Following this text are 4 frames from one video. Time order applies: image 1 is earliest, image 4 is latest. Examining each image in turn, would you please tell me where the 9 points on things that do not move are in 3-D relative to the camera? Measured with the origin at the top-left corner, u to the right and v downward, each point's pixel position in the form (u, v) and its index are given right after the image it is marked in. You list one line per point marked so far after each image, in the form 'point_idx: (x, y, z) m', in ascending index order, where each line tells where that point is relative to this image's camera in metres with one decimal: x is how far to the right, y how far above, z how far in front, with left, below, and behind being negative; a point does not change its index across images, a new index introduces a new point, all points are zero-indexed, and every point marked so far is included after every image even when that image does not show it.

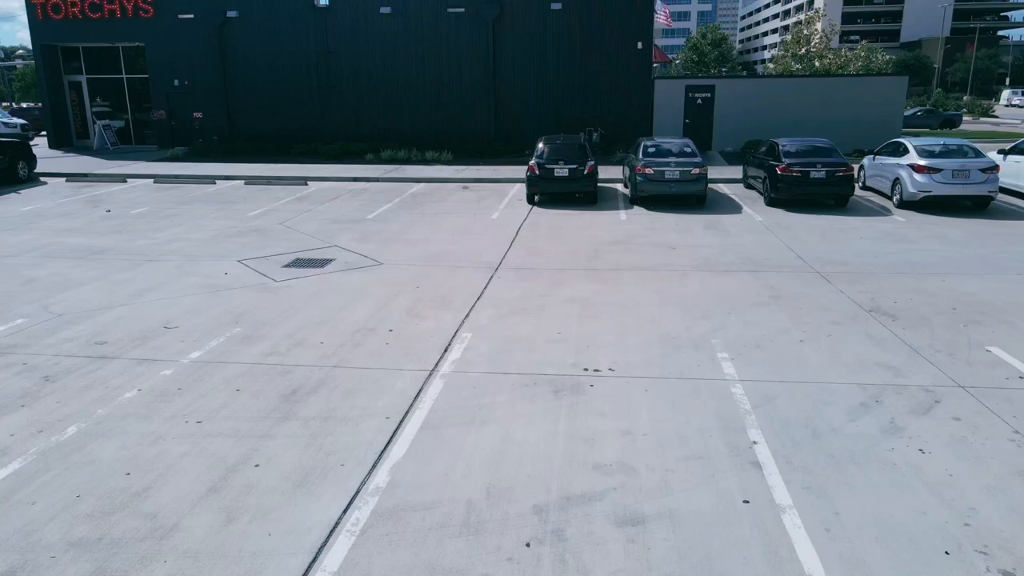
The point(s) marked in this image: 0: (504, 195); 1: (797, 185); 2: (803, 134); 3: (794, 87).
0: (-0.2, +2.2, +14.8) m
1: (+5.7, +2.1, +12.3) m
2: (+9.4, +5.0, +20.0) m
3: (+9.1, +6.5, +19.8) m
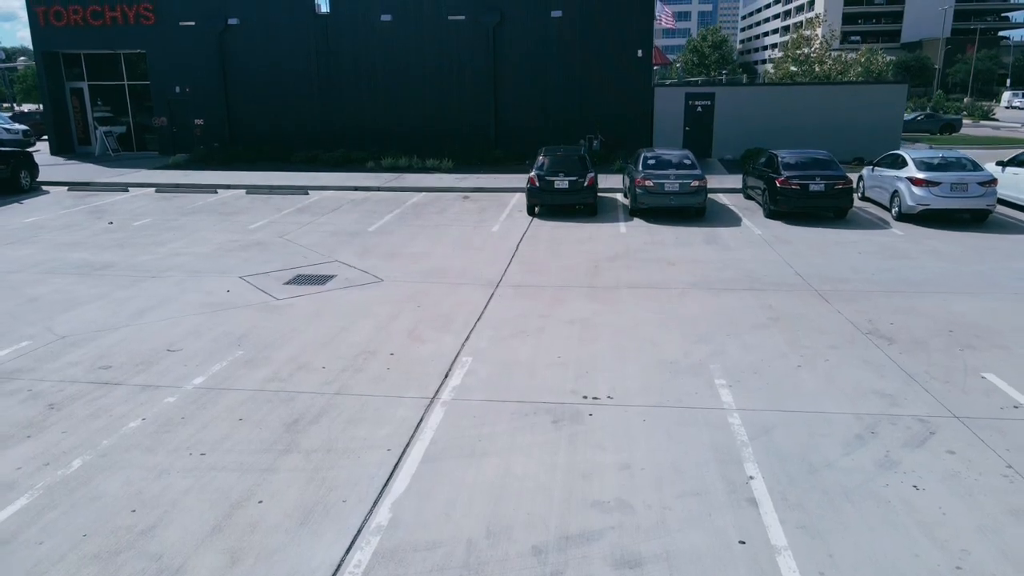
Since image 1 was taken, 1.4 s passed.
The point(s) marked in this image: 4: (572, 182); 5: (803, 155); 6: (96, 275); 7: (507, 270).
0: (-0.2, +2.0, +14.9) m
1: (+5.7, +1.8, +12.4) m
2: (+9.4, +4.7, +20.0) m
3: (+9.1, +6.2, +19.8) m
4: (+1.3, +2.3, +13.2) m
5: (+6.2, +2.8, +13.1) m
6: (-6.7, +0.2, +9.8) m
7: (-0.1, +0.3, +9.9) m
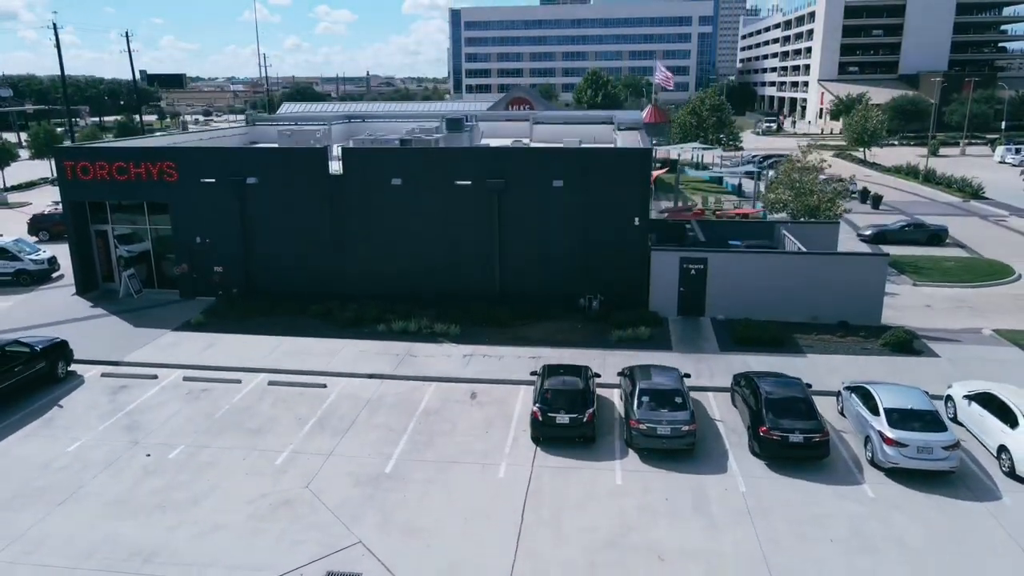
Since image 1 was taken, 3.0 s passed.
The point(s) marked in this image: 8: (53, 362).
0: (-0.1, -3.3, +16.0) m
1: (+5.8, -3.5, +13.5) m
2: (+9.6, -0.6, +21.2) m
3: (+9.2, +0.9, +21.0) m
4: (+1.4, -3.0, +14.4) m
5: (+6.3, -2.5, +14.2) m
6: (-6.5, -5.1, +11.0) m
7: (0.0, -5.0, +11.0) m
8: (-13.1, -2.1, +17.6) m
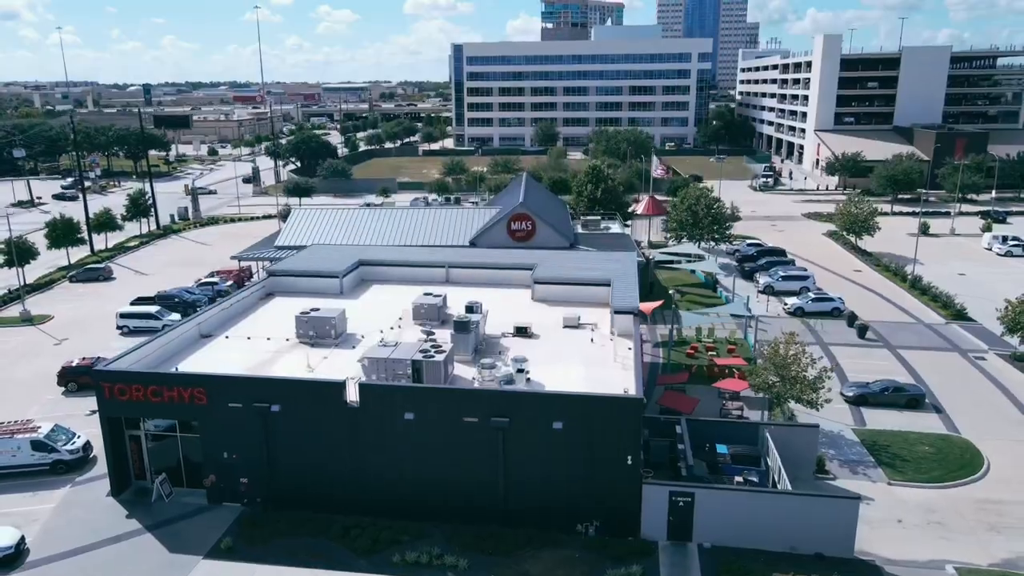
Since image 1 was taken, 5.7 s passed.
0: (+0.1, -12.0, +17.9) m
1: (+5.9, -12.2, +15.4) m
2: (+9.7, -9.3, +23.1) m
3: (+9.3, -7.8, +22.9) m
4: (+1.5, -11.7, +16.3) m
5: (+6.4, -11.2, +16.2) m
6: (-6.4, -13.7, +12.9) m
7: (+0.1, -13.7, +13.0) m
8: (-13.0, -10.8, +19.5) m
